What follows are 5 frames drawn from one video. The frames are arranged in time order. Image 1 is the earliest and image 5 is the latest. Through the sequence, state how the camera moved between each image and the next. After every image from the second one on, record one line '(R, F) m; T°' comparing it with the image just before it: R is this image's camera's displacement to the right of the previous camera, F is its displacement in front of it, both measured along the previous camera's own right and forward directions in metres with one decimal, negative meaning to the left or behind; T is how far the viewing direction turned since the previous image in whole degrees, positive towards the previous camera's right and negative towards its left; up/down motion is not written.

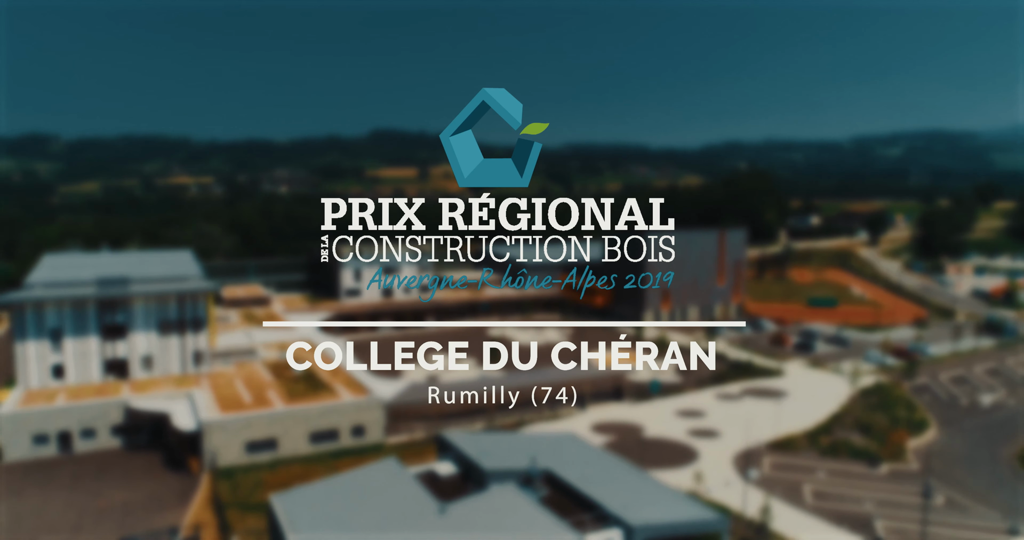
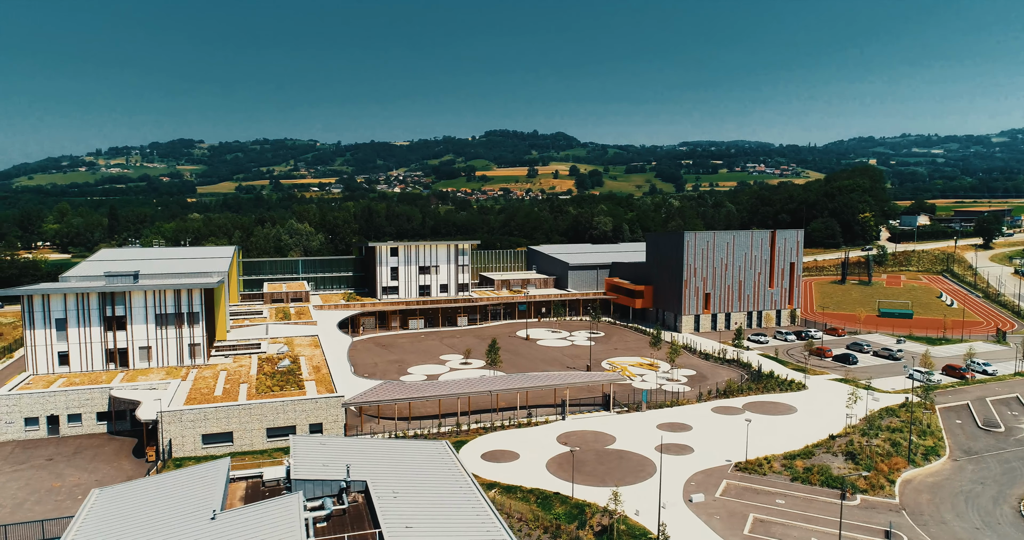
(+7.1, +1.6) m; -8°
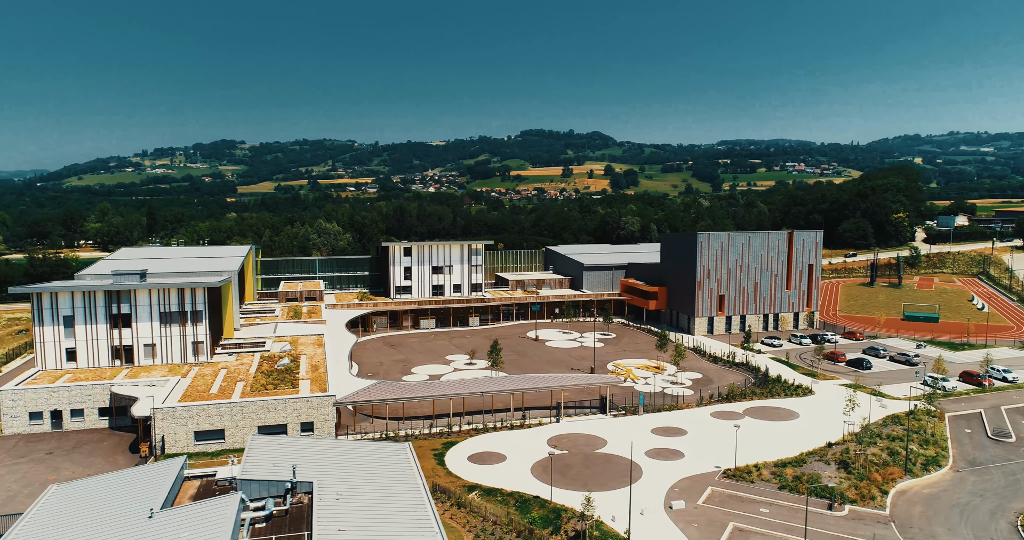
(+2.1, +0.3) m; -3°
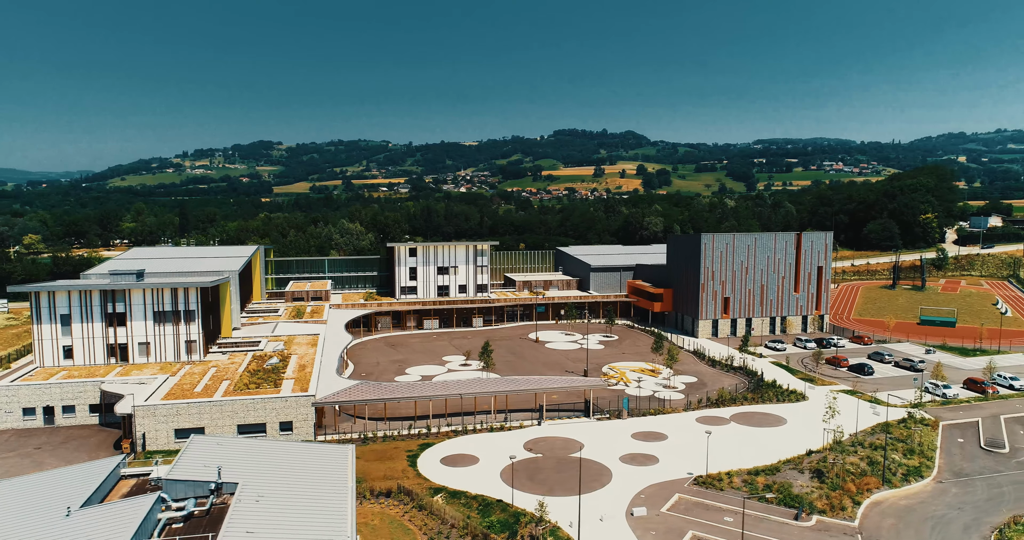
(+2.7, +0.2) m; -2°
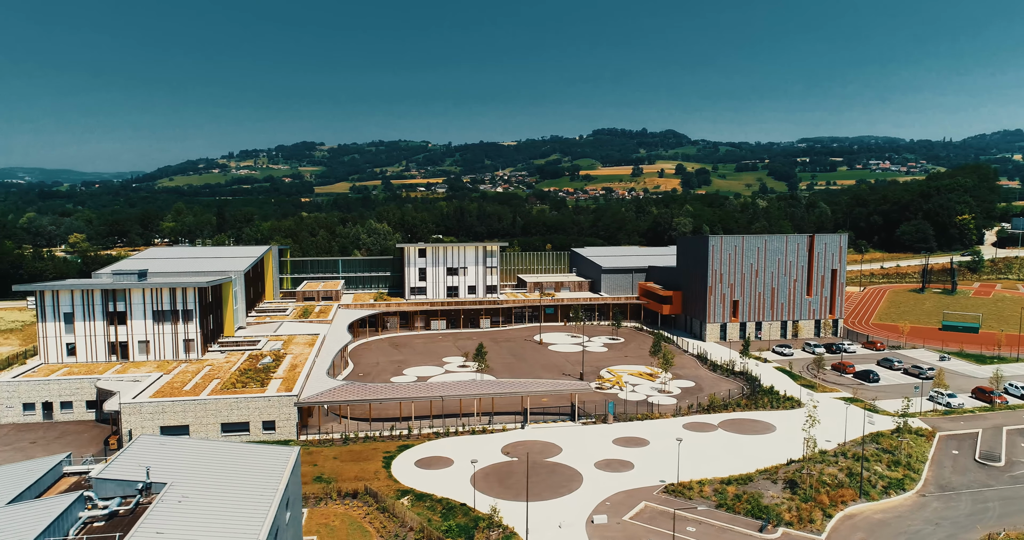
(+2.8, +0.2) m; -3°
